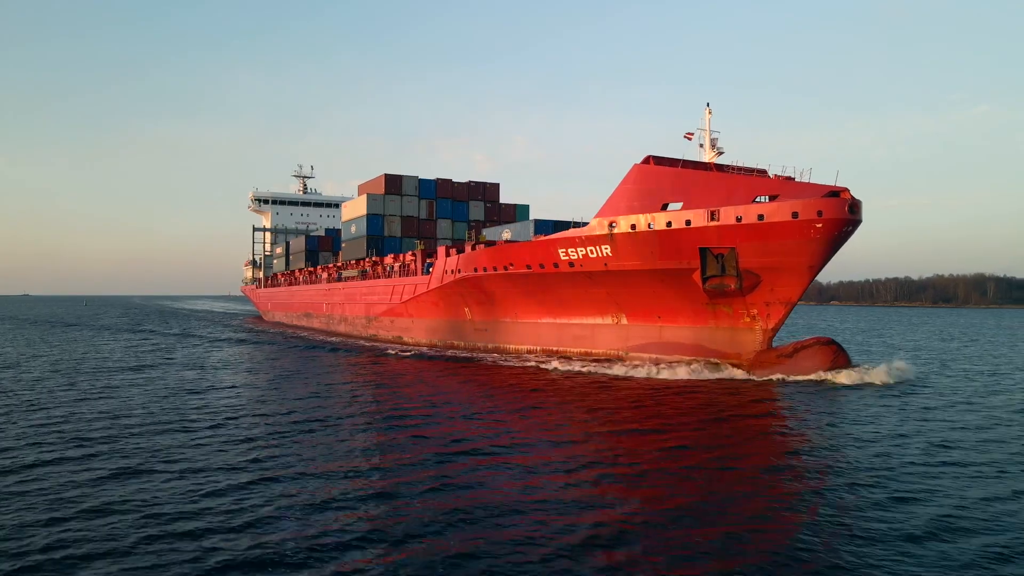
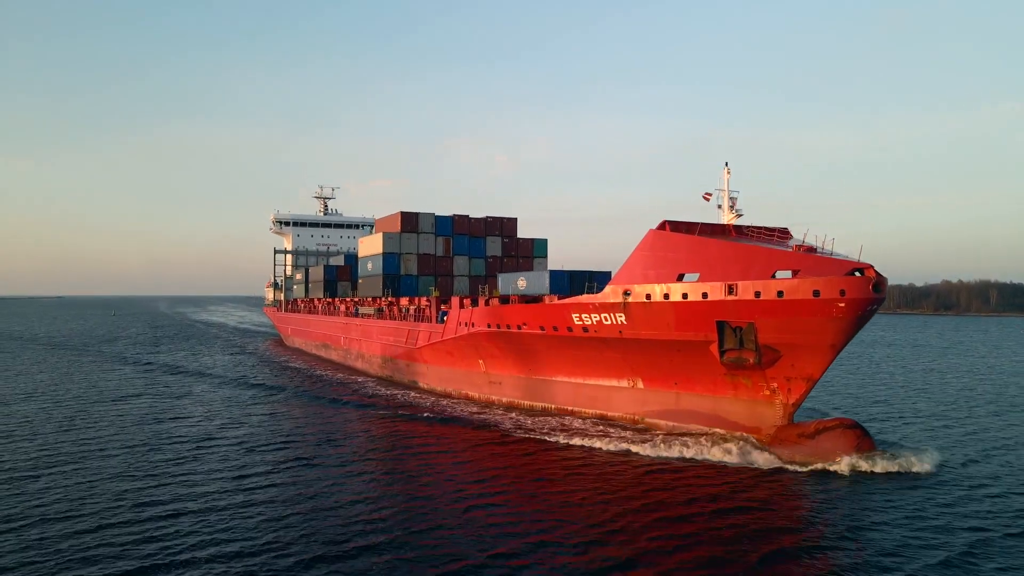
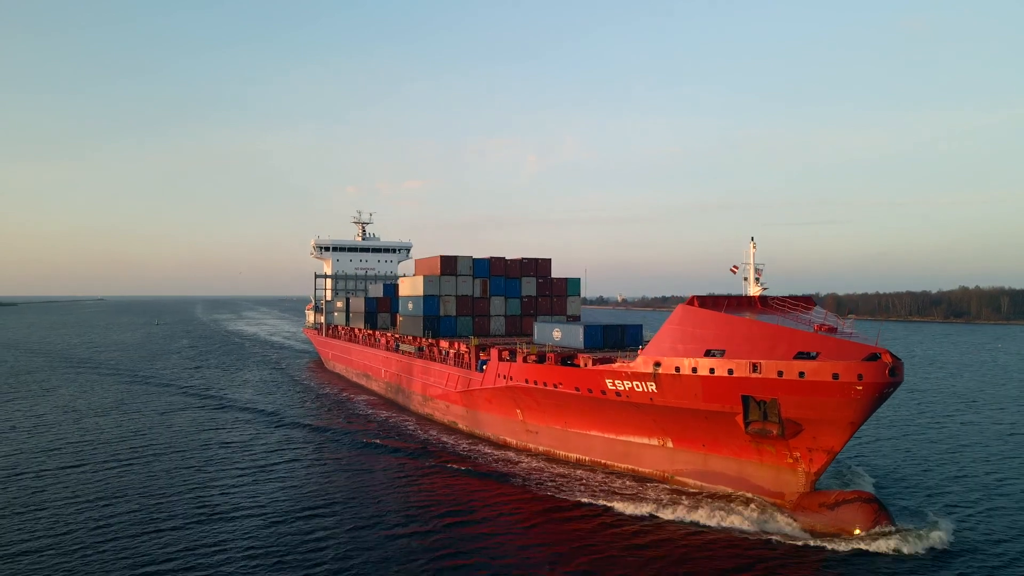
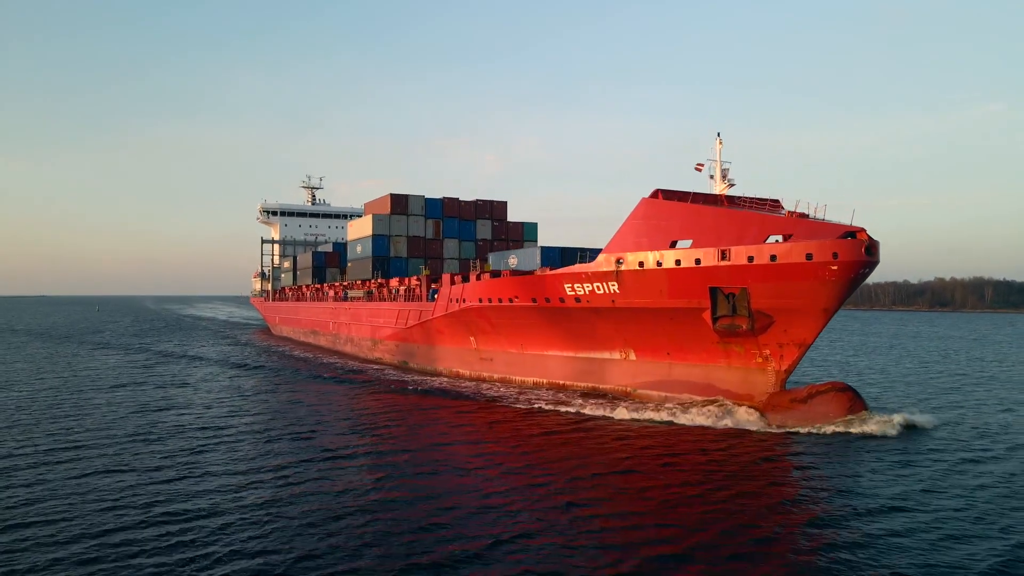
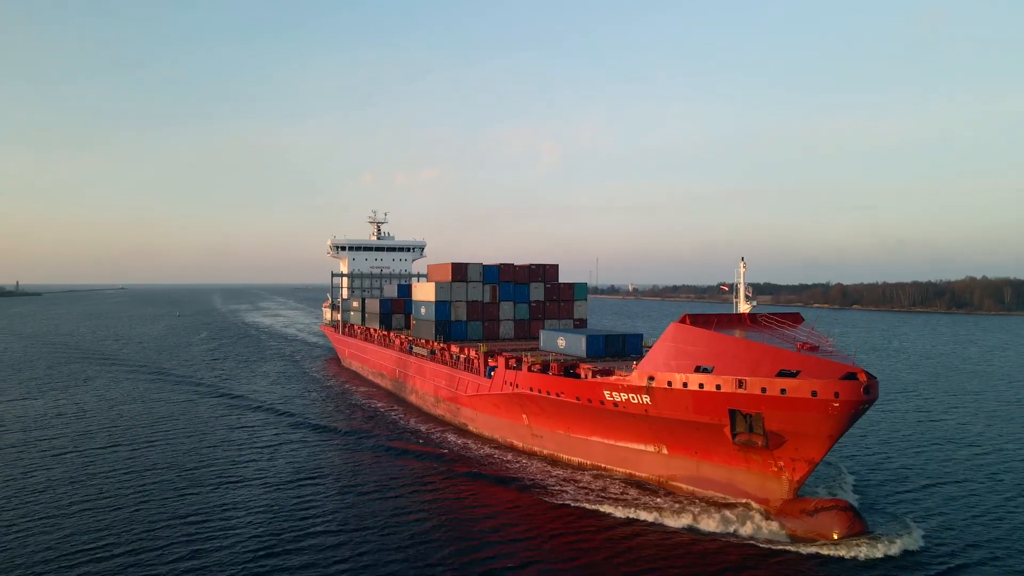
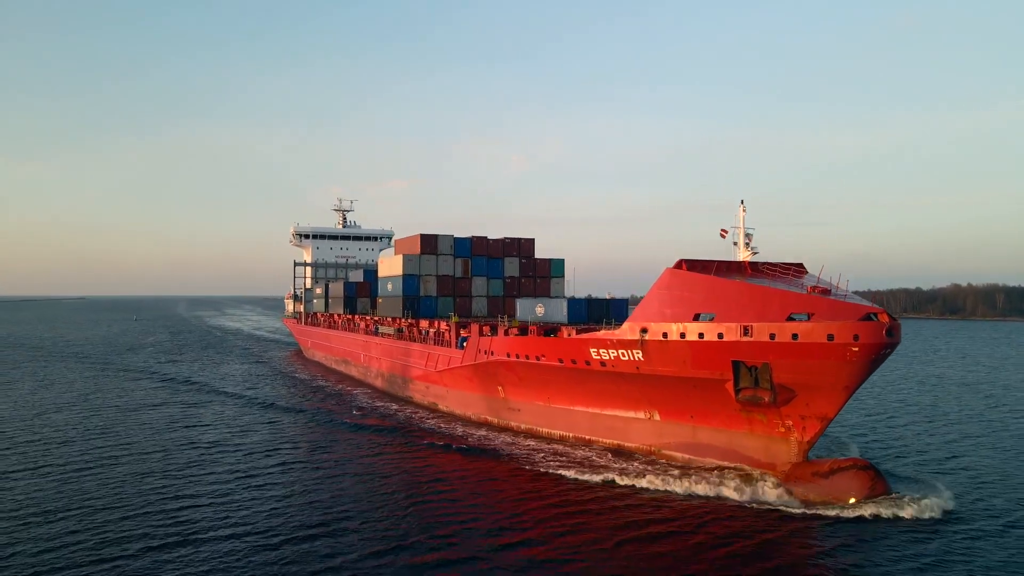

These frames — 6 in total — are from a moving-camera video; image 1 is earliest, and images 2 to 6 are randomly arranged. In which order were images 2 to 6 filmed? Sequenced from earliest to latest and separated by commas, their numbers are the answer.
4, 2, 6, 3, 5
